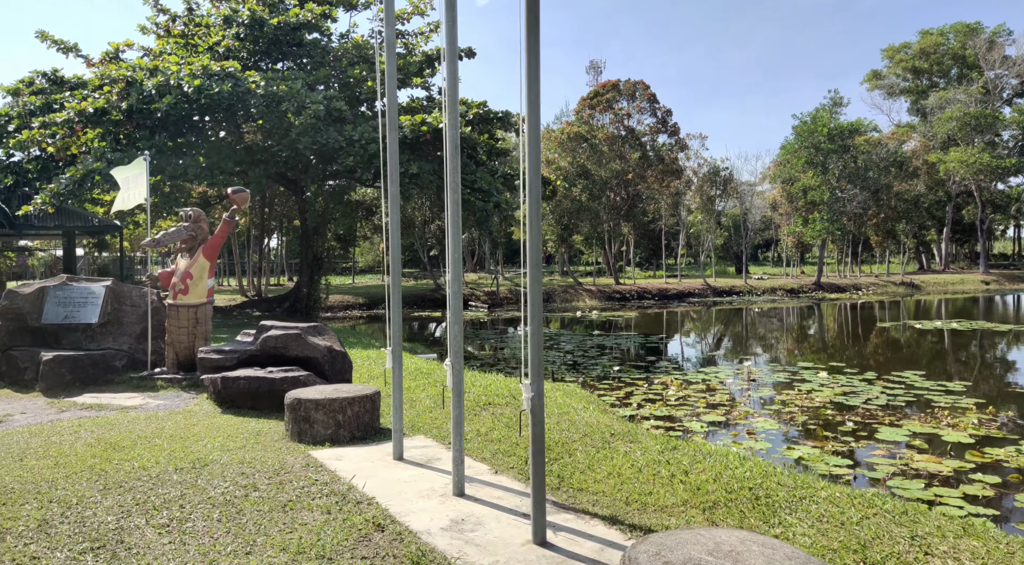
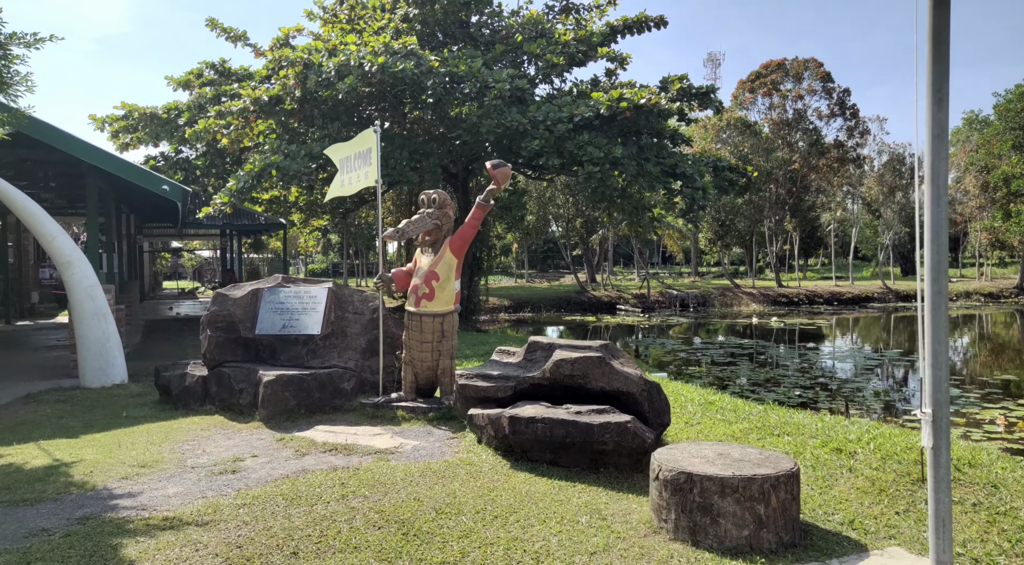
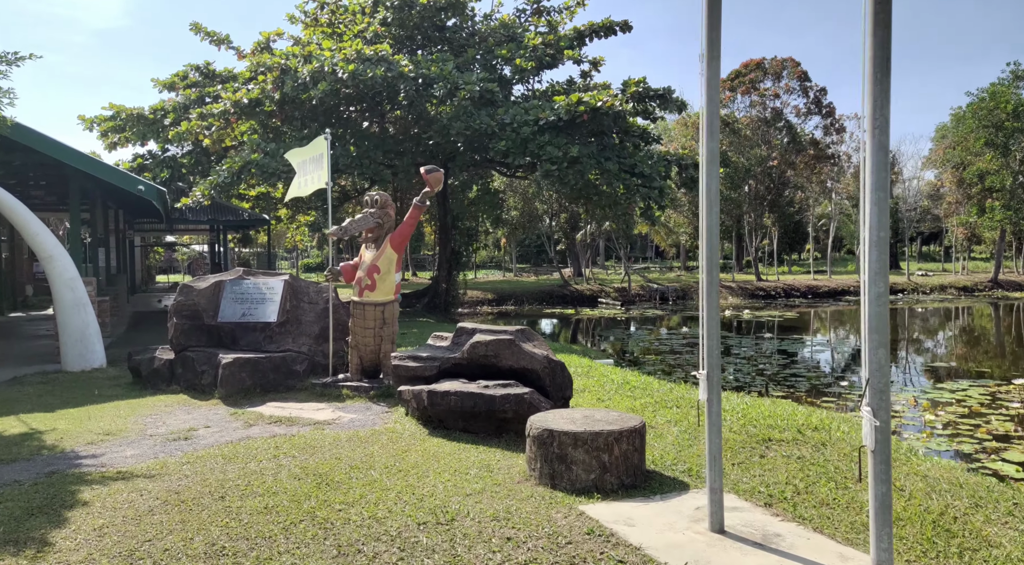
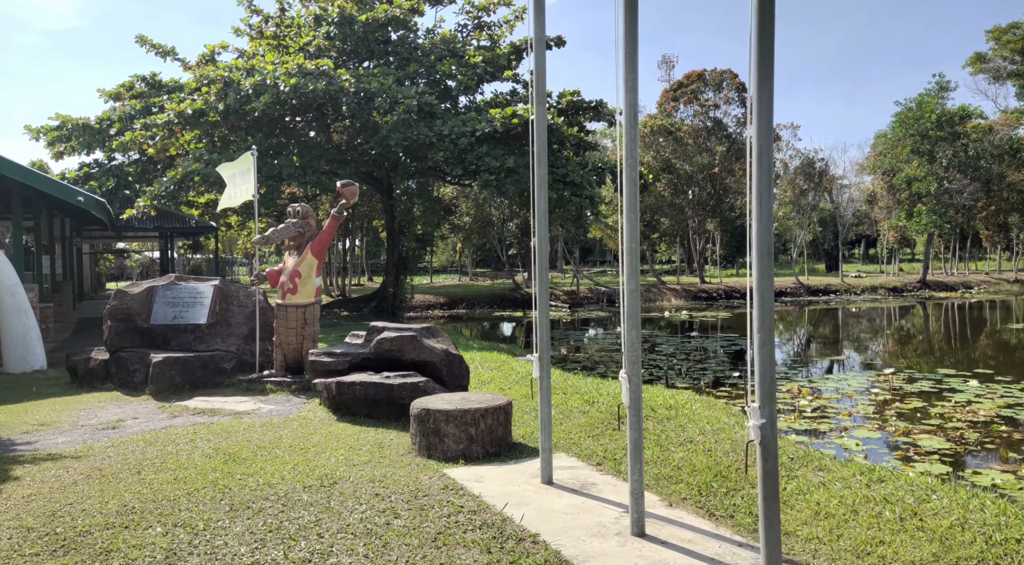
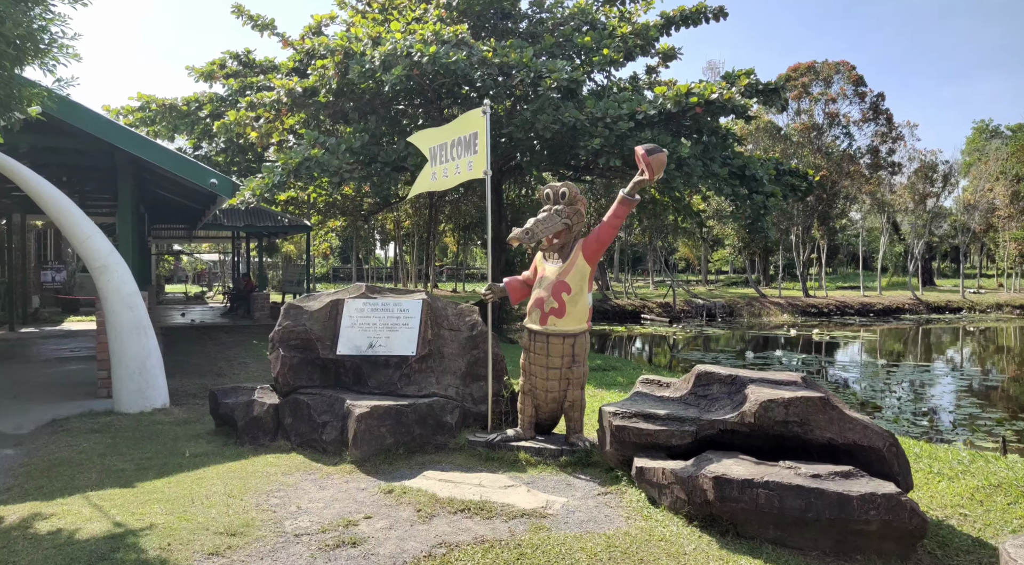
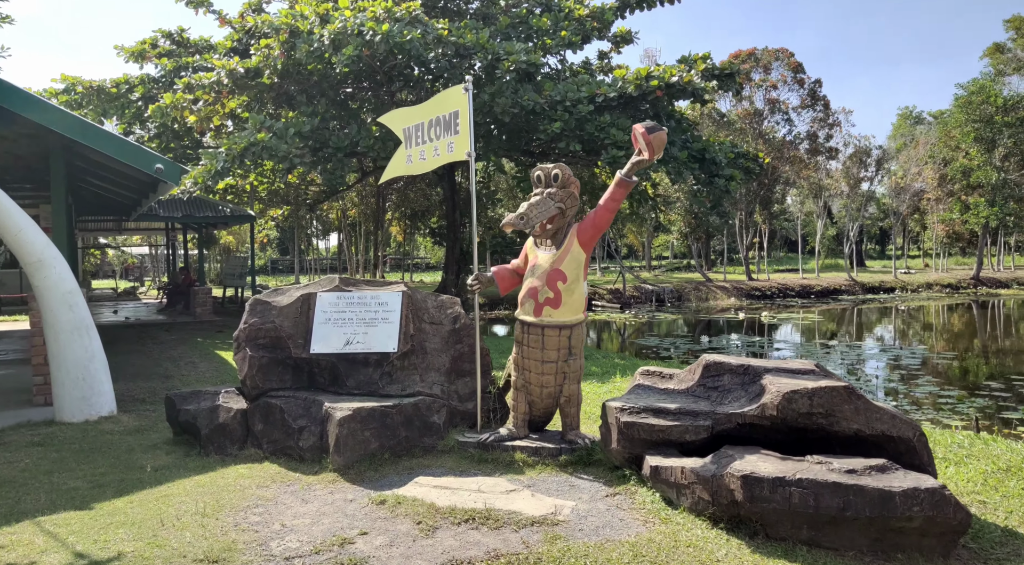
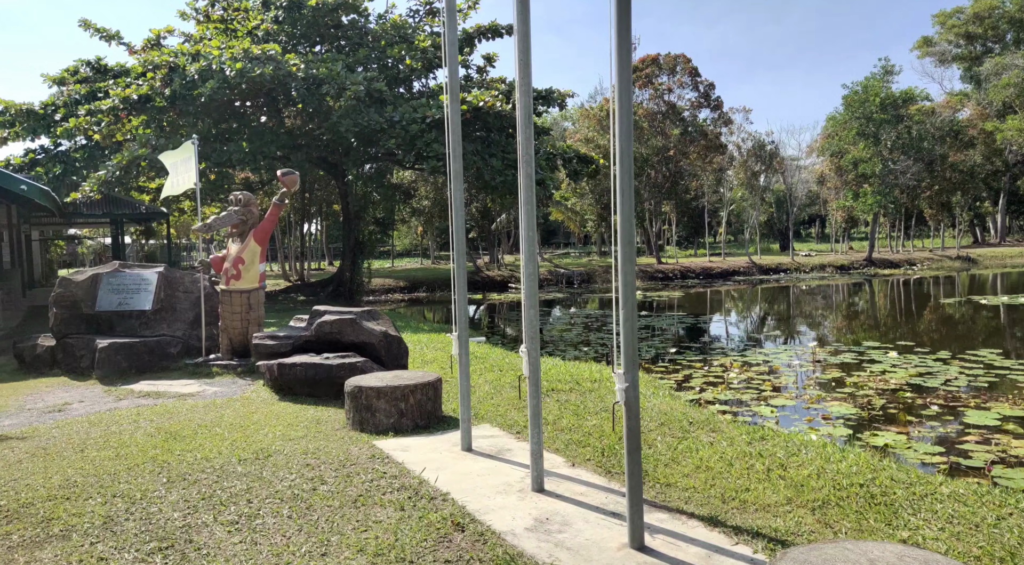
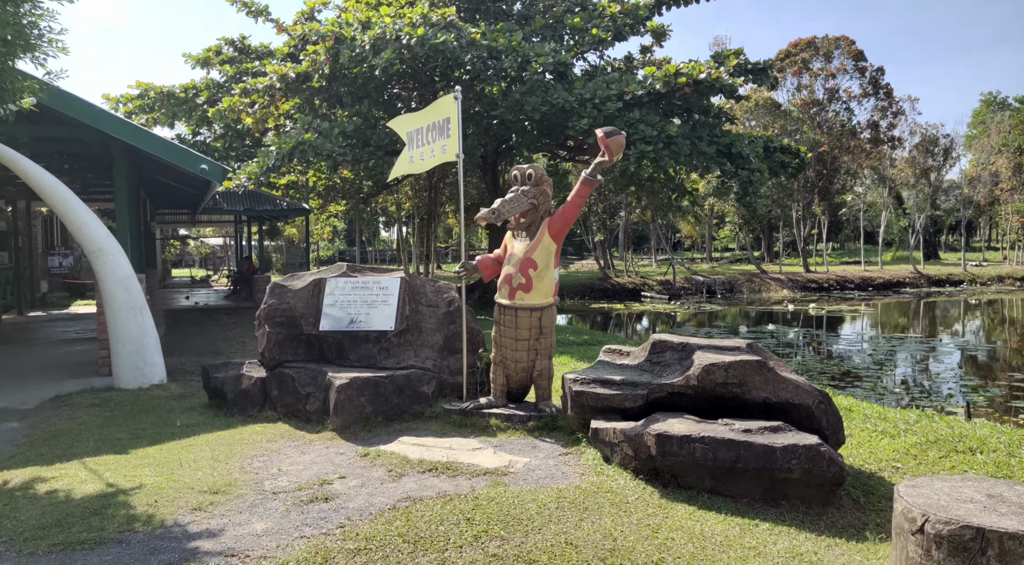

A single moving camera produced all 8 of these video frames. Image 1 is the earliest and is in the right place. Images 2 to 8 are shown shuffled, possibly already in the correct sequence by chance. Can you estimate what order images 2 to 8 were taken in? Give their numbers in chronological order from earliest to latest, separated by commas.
7, 4, 3, 2, 8, 5, 6
